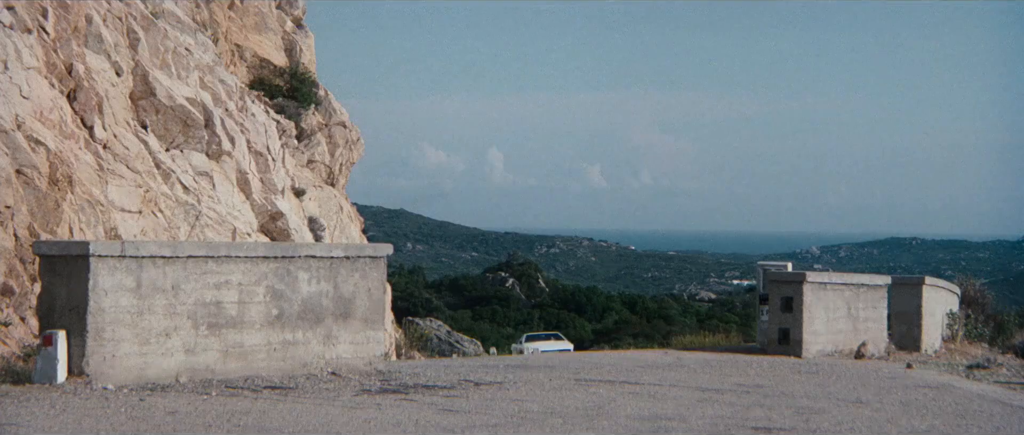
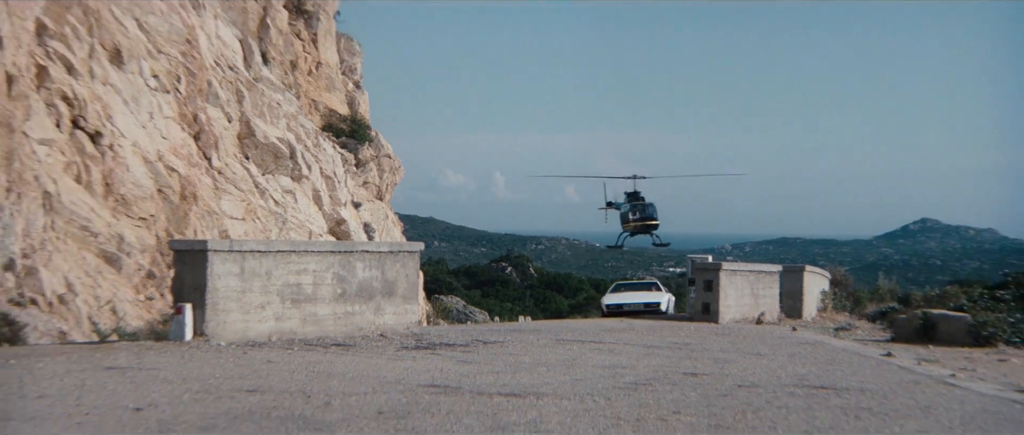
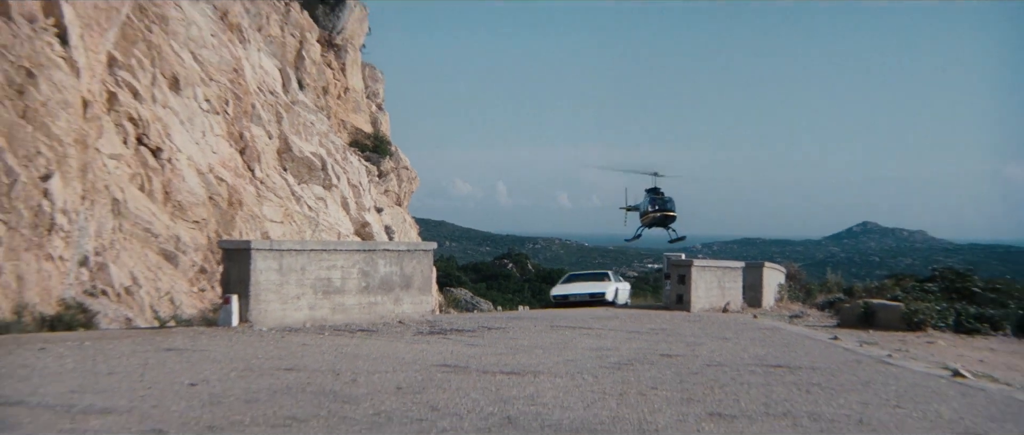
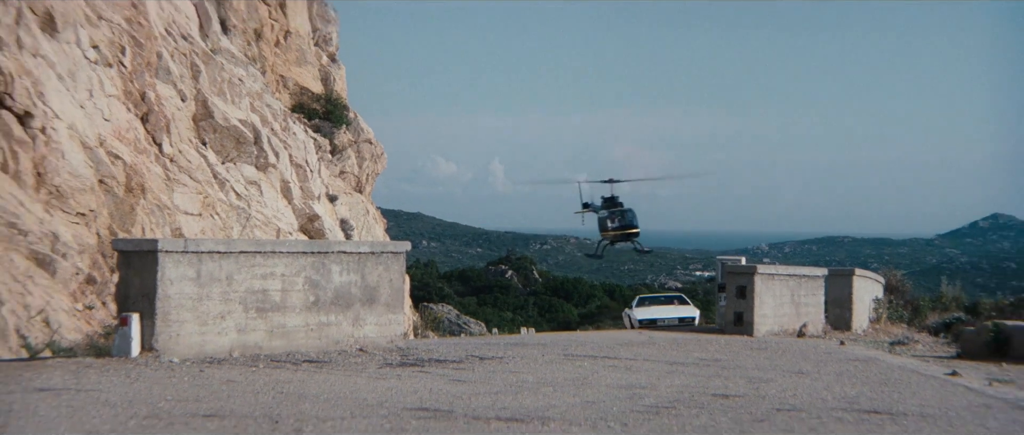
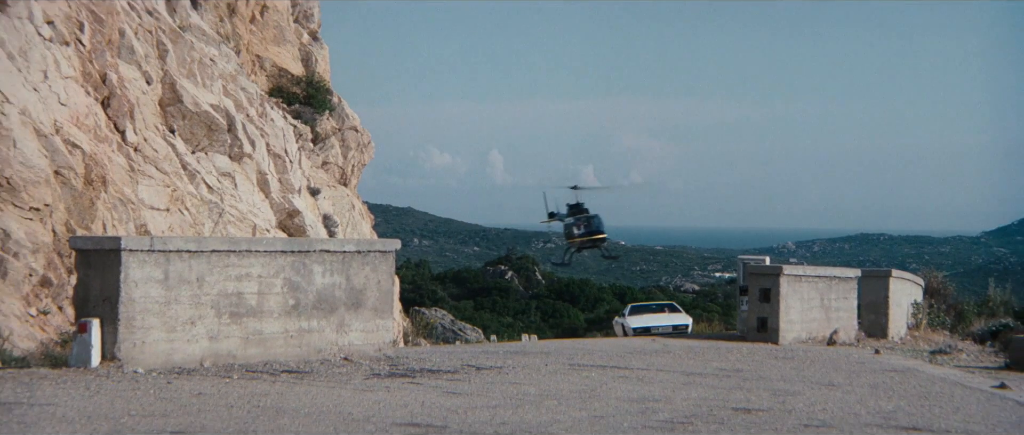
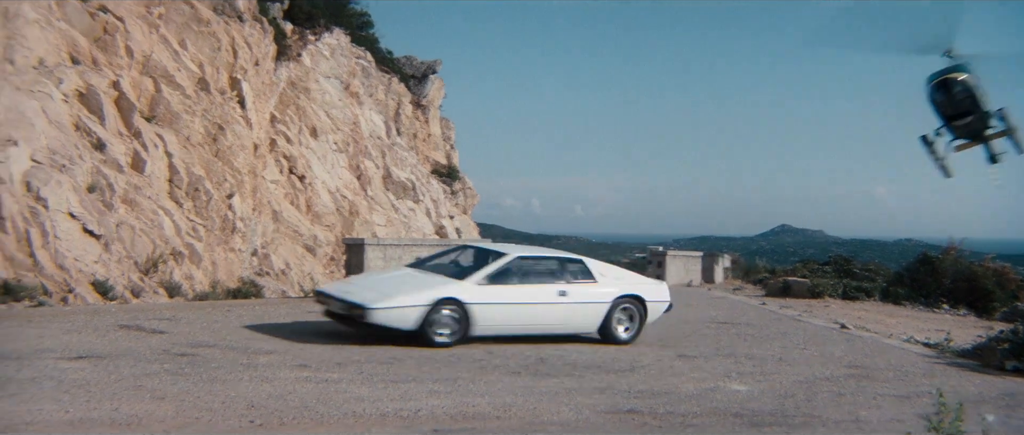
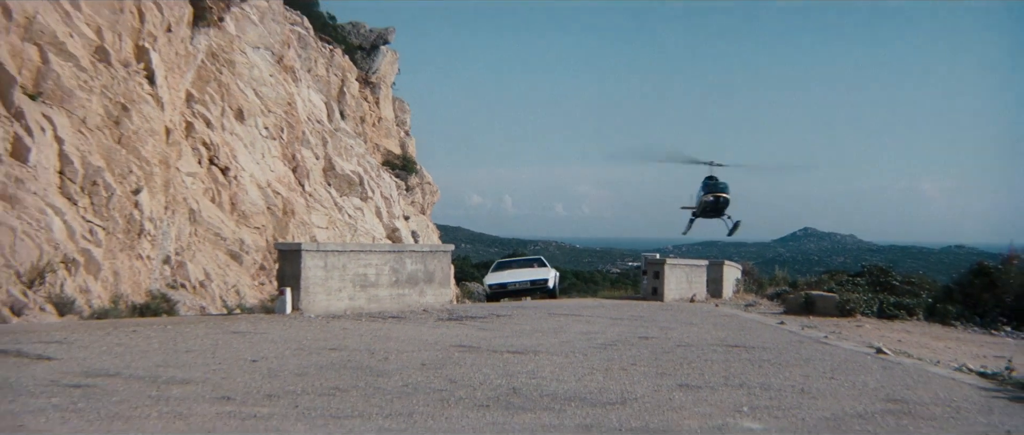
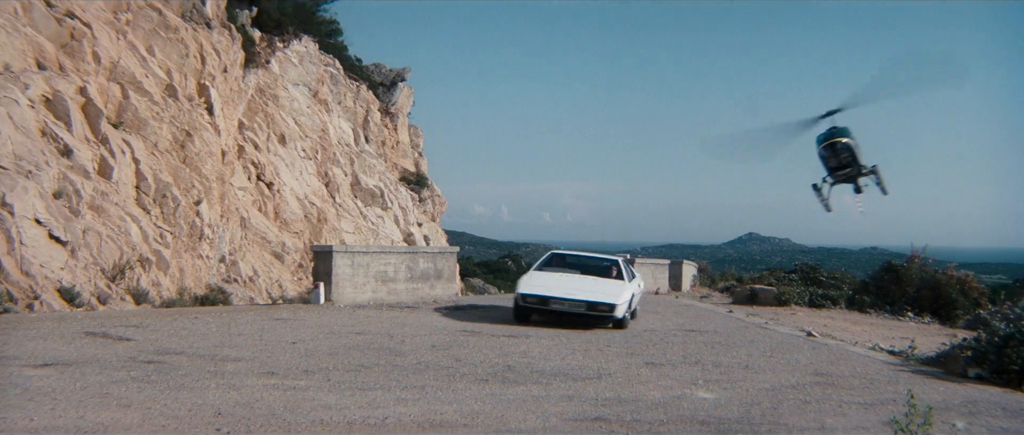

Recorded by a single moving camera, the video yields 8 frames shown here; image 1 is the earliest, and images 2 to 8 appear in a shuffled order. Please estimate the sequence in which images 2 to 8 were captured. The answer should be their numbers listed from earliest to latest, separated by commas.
5, 4, 2, 3, 7, 8, 6
